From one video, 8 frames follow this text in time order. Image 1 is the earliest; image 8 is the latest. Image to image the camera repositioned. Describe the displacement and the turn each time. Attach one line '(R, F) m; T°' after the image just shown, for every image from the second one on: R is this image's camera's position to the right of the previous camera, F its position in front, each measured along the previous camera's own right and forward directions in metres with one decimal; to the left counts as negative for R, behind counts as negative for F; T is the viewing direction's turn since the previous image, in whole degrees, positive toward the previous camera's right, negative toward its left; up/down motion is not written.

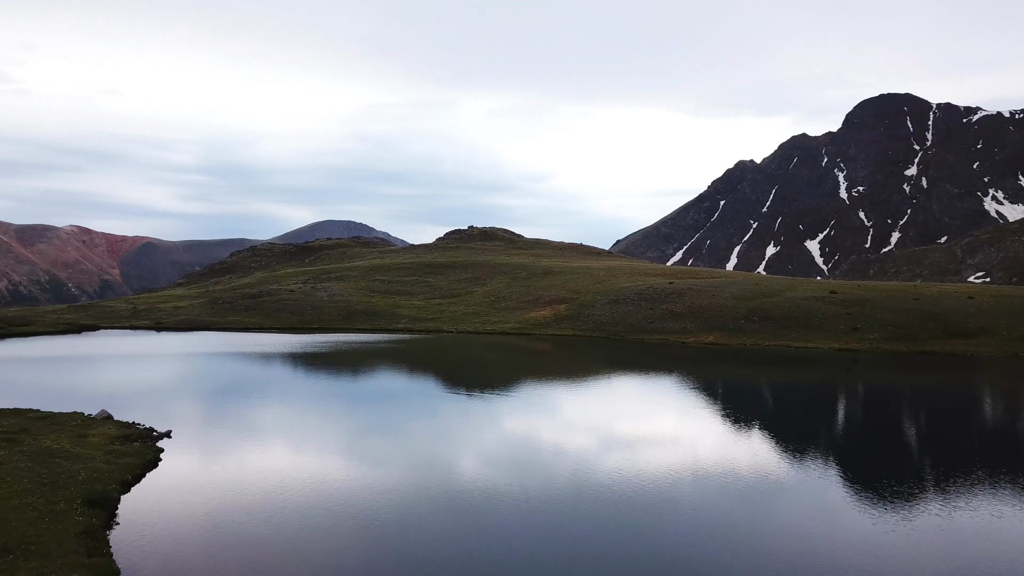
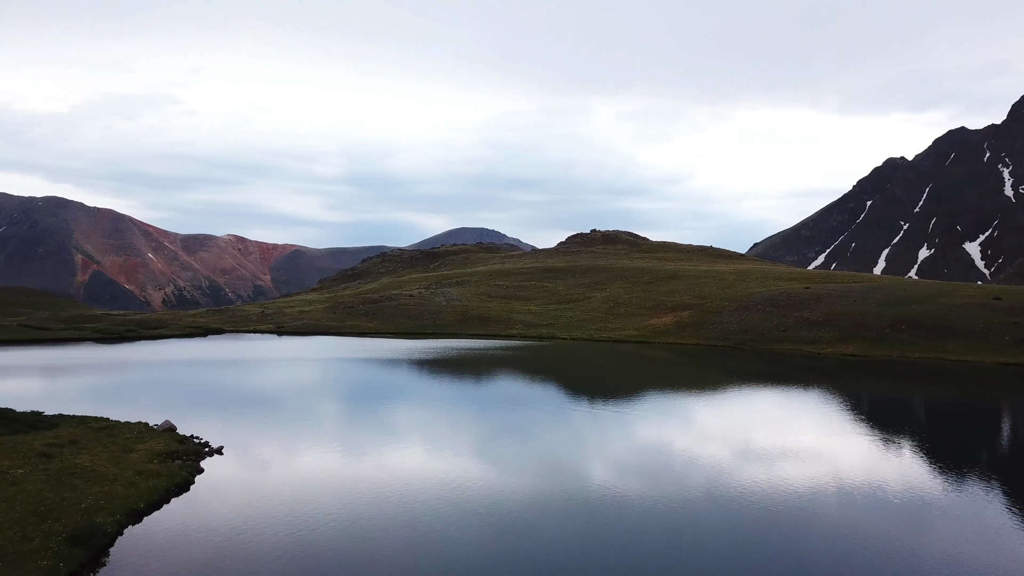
(+1.6, +4.3) m; -9°
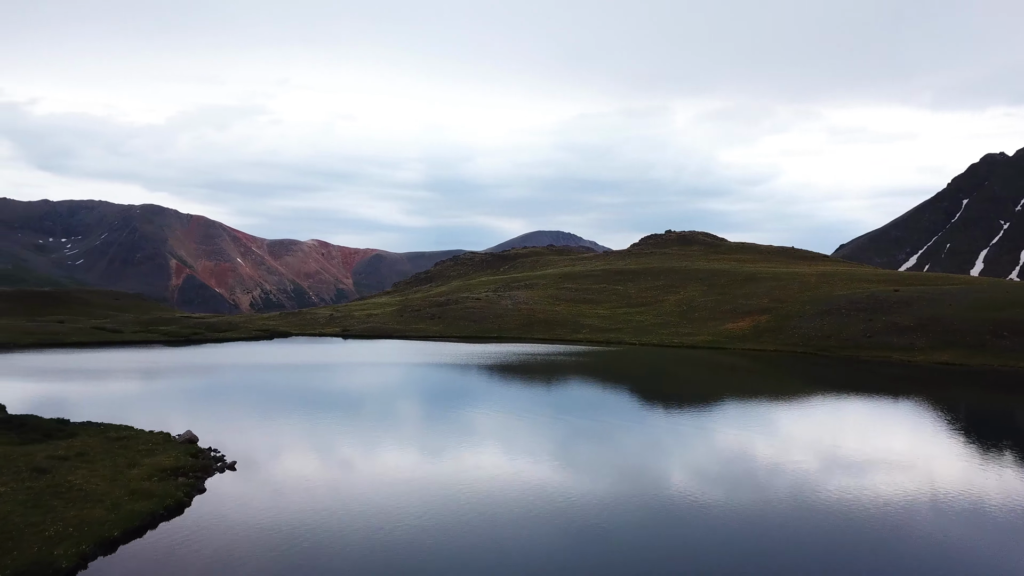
(+1.3, +3.1) m; -5°
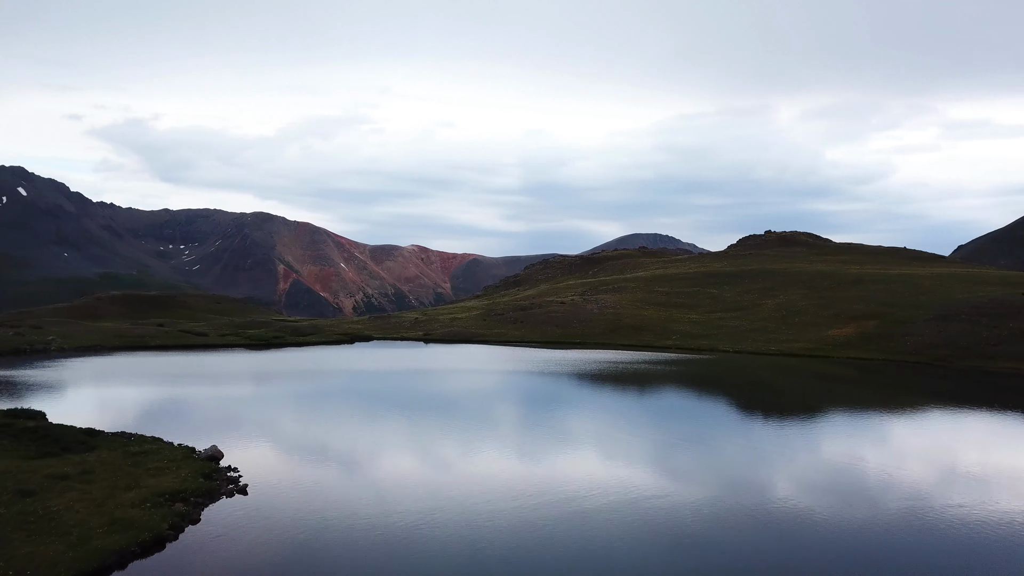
(+1.5, +3.8) m; -7°
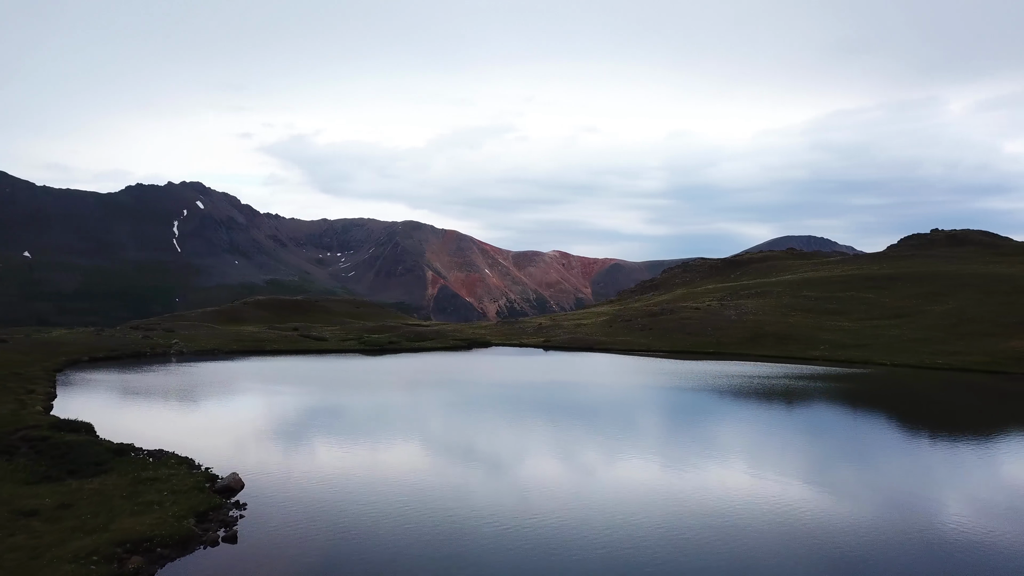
(+2.1, +5.8) m; -10°
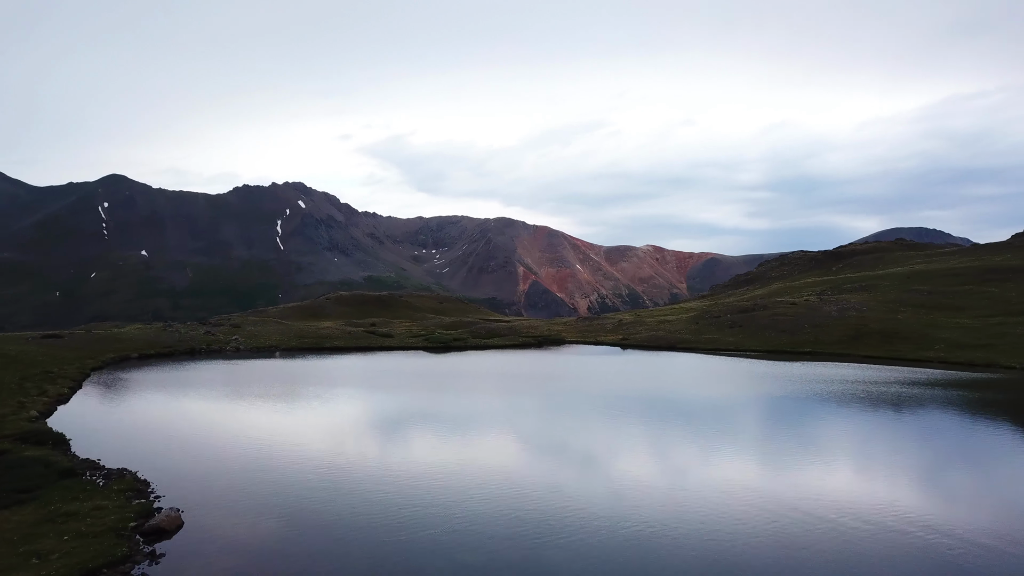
(+2.0, +6.0) m; -7°
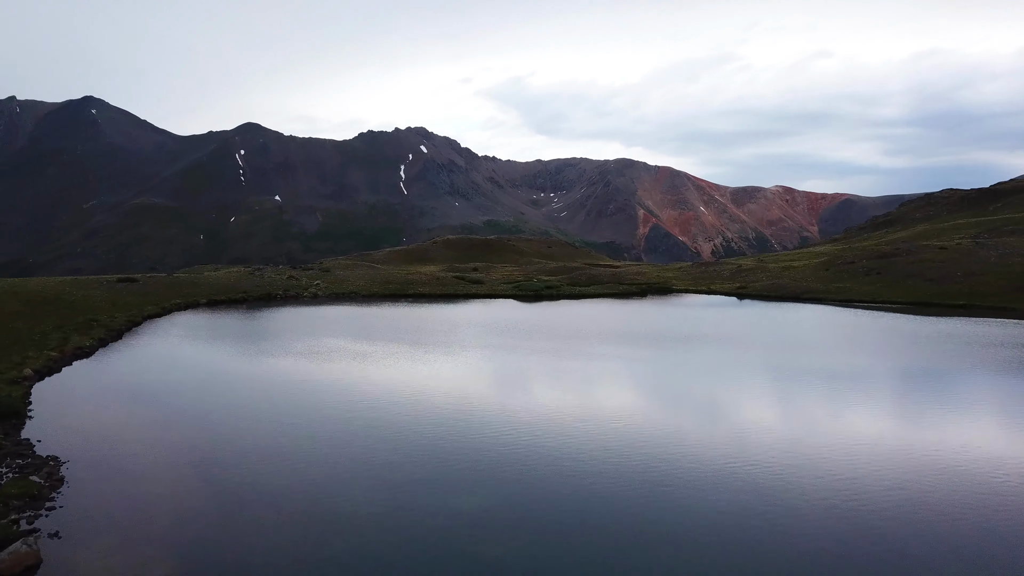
(+1.9, +7.4) m; -9°
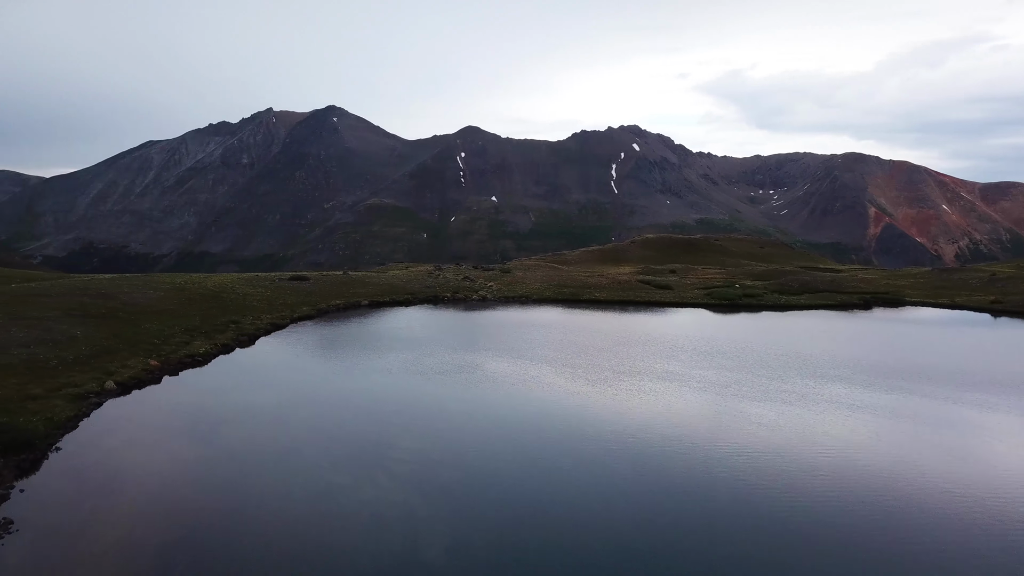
(+1.7, +7.4) m; -15°
